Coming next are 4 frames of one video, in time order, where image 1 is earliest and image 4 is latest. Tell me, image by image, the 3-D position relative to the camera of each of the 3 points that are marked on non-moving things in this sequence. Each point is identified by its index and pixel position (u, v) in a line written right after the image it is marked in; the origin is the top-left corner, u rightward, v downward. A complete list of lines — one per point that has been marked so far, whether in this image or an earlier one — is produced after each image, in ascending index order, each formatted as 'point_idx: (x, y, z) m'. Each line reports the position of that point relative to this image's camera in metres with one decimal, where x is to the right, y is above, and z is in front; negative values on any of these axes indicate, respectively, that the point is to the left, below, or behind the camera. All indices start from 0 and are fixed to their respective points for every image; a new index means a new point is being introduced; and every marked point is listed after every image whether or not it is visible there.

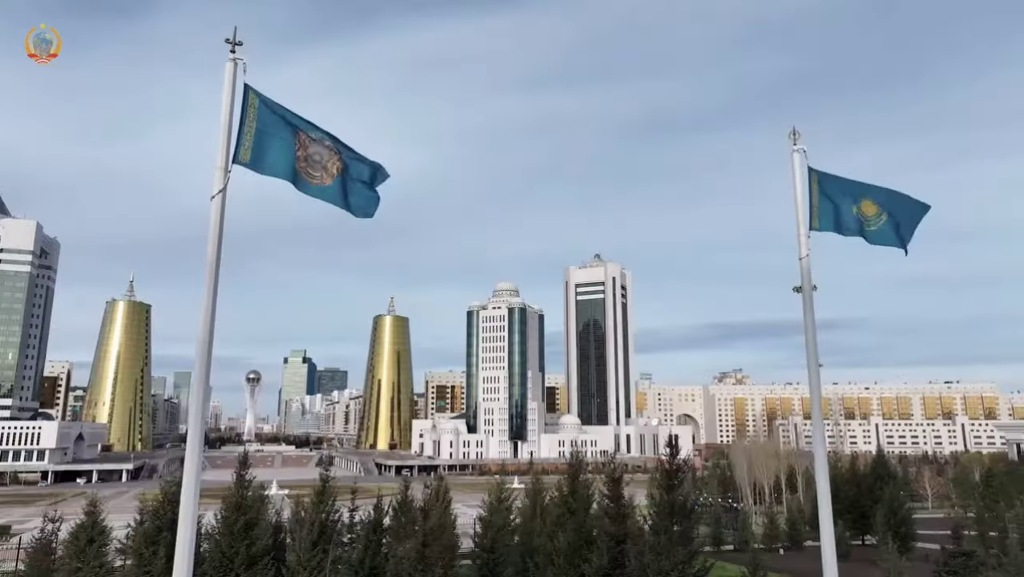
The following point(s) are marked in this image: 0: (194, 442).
0: (-3.7, -1.8, +7.4) m
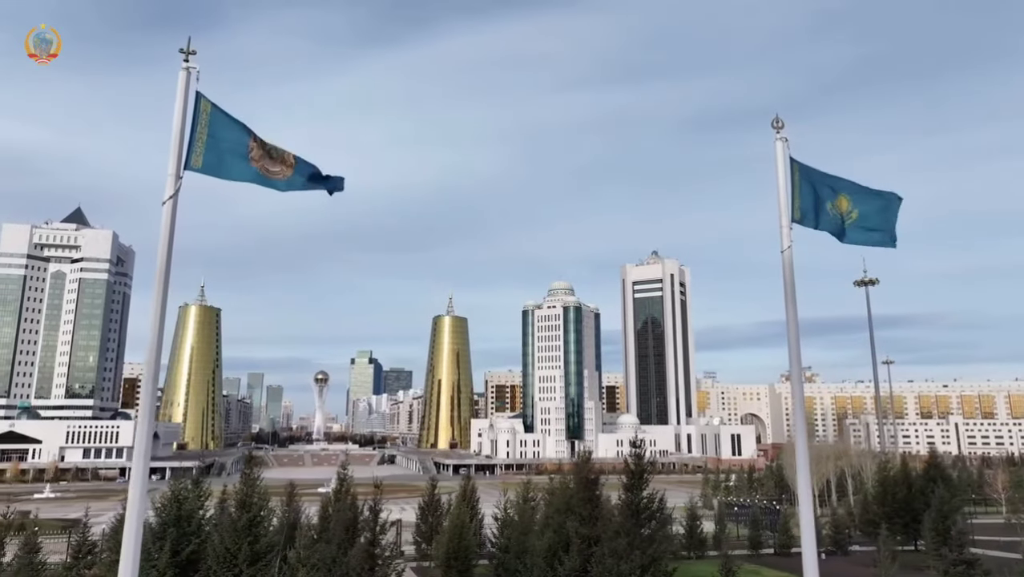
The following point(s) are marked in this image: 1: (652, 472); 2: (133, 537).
0: (-4.4, -1.9, +7.6) m
1: (+2.1, -2.8, +9.8) m
2: (-4.4, -2.9, +7.5) m
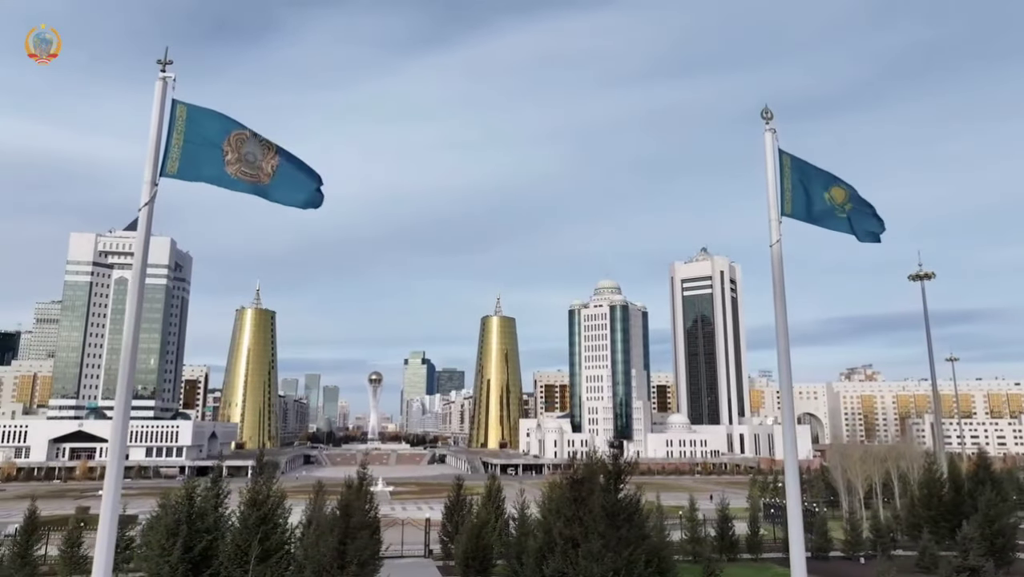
0: (-4.8, -1.9, +7.9) m
1: (+1.8, -2.7, +9.6) m
2: (-4.8, -2.9, +7.7) m
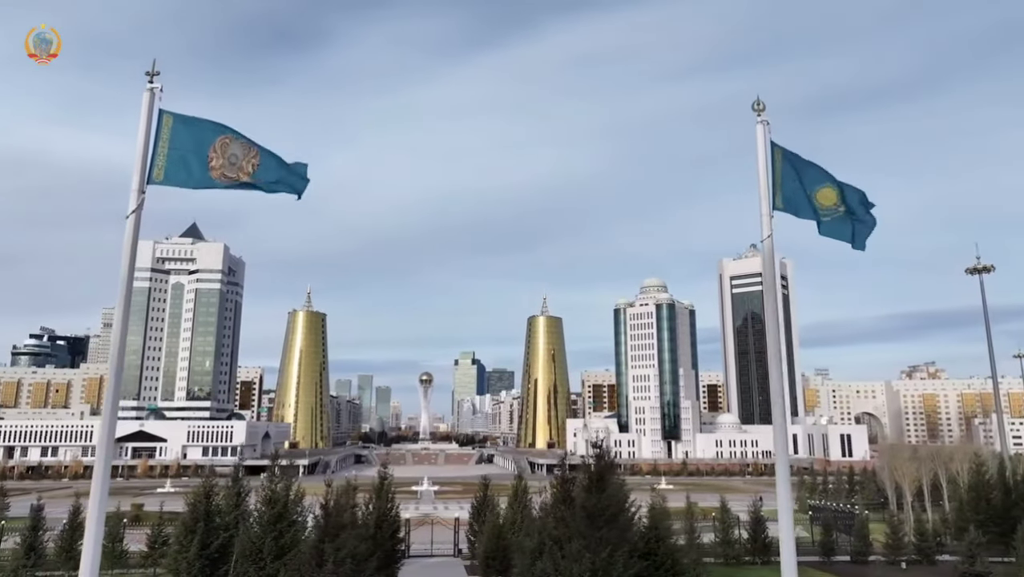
0: (-5.2, -2.0, +8.2) m
1: (+1.5, -2.7, +9.5) m
2: (-5.2, -3.0, +8.0) m
